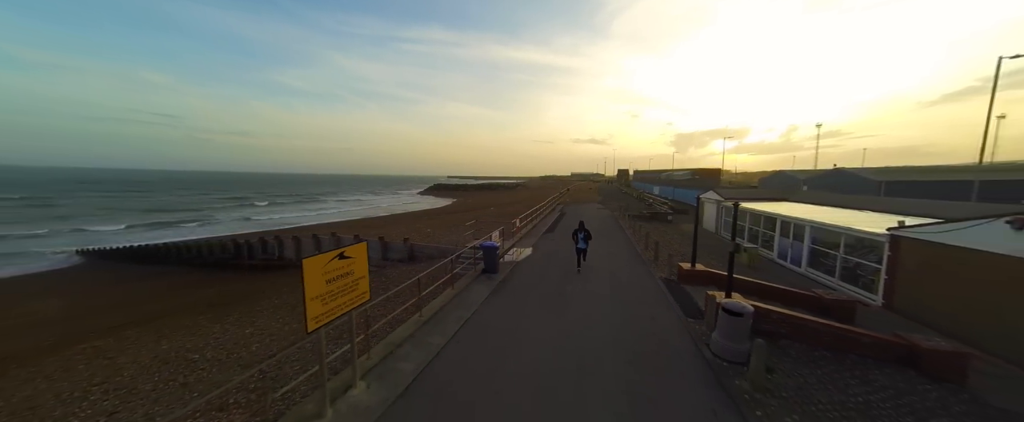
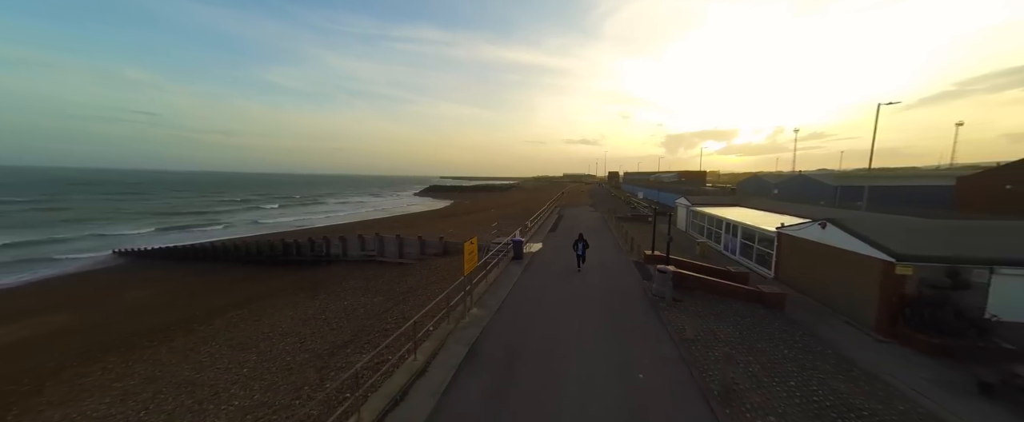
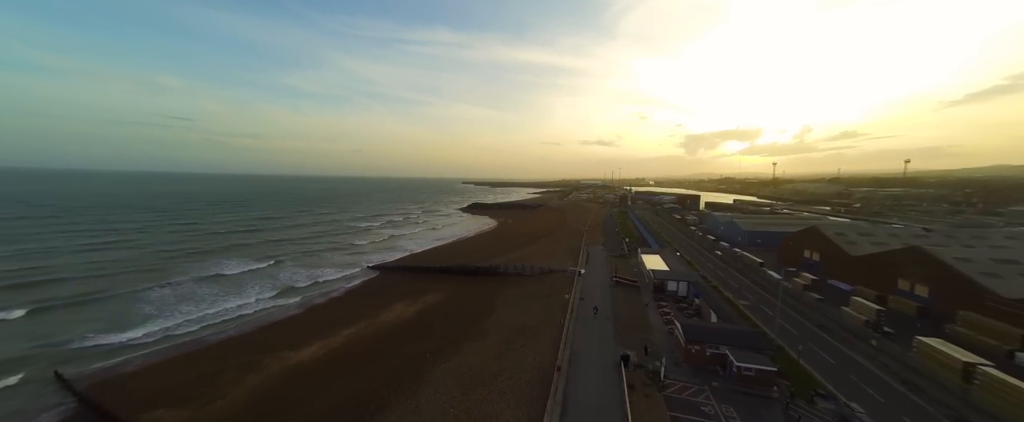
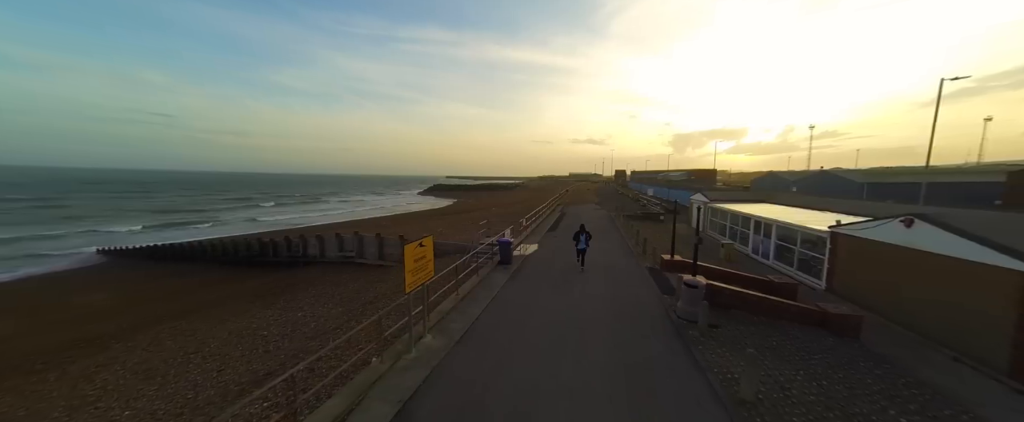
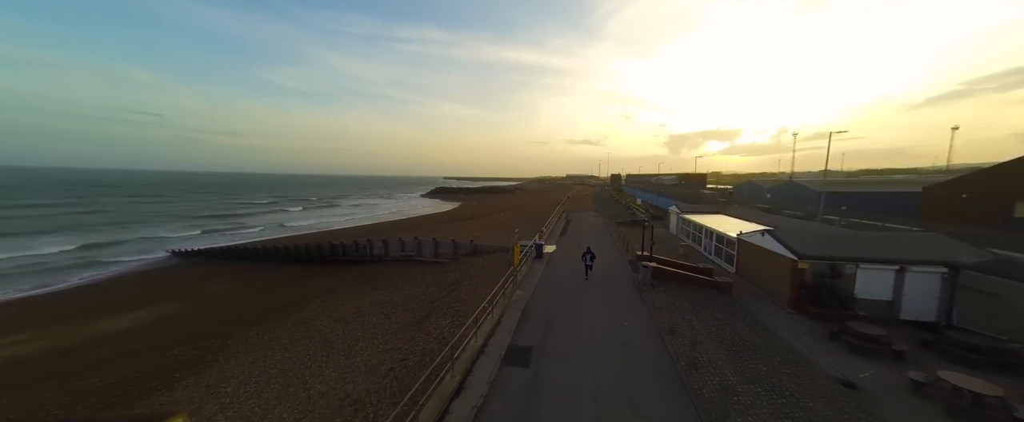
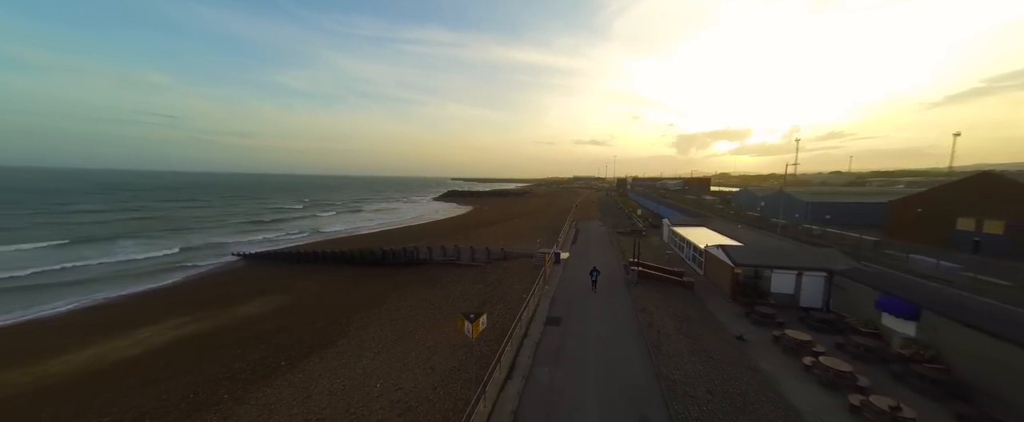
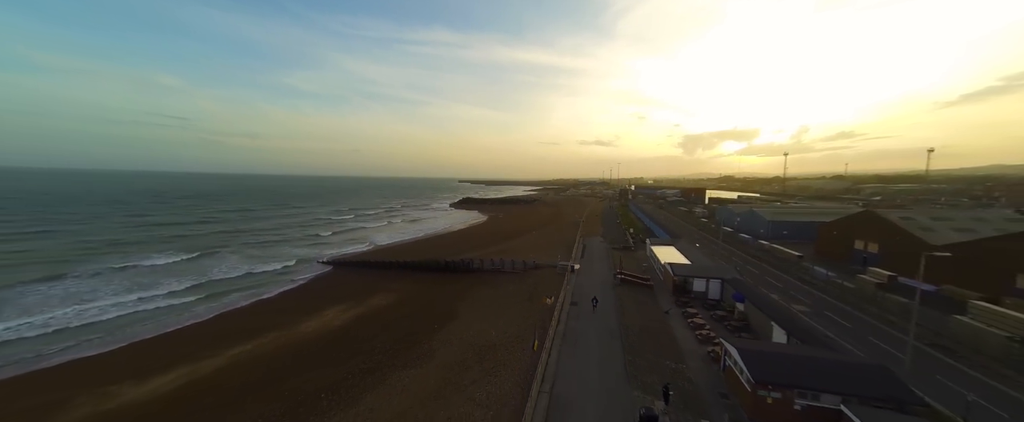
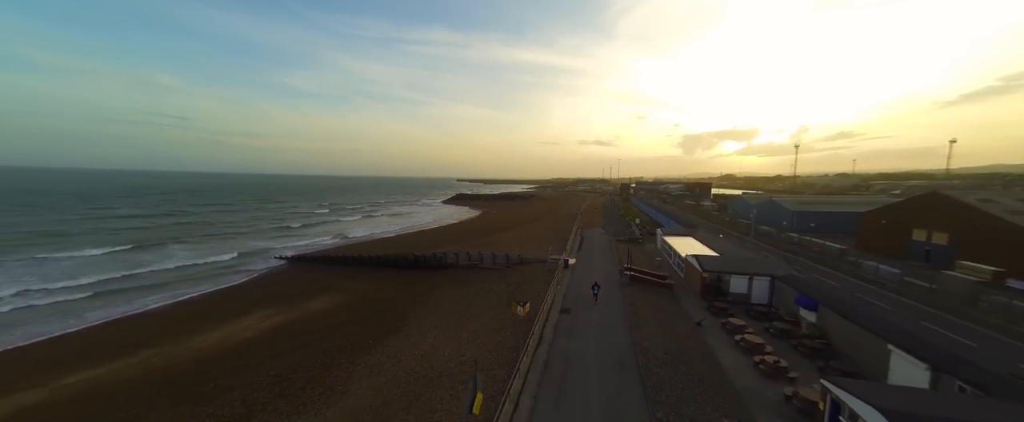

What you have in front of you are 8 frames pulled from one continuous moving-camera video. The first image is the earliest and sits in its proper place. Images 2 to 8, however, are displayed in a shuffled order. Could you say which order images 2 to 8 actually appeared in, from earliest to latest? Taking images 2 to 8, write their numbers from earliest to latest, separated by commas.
4, 2, 5, 6, 8, 7, 3
